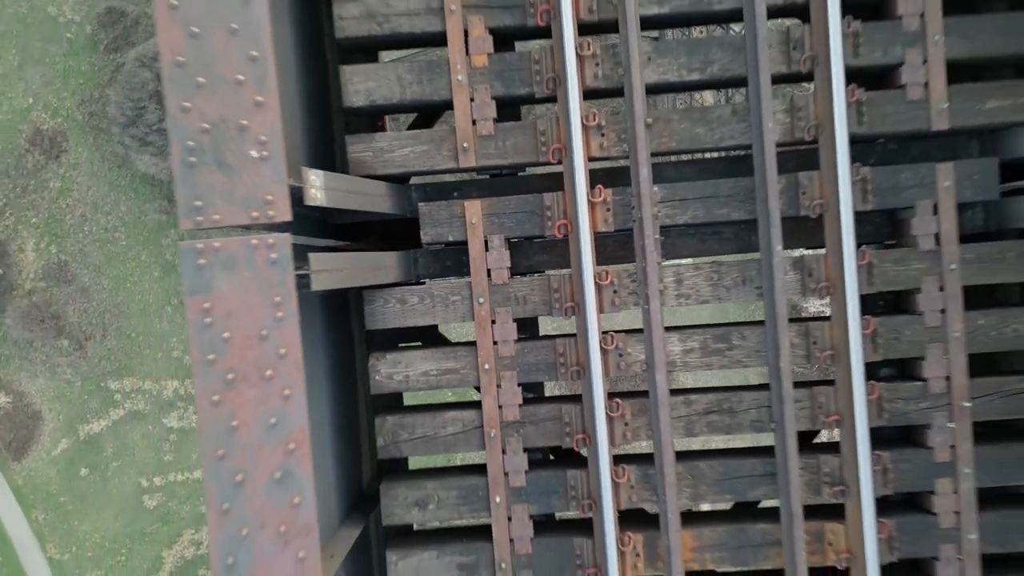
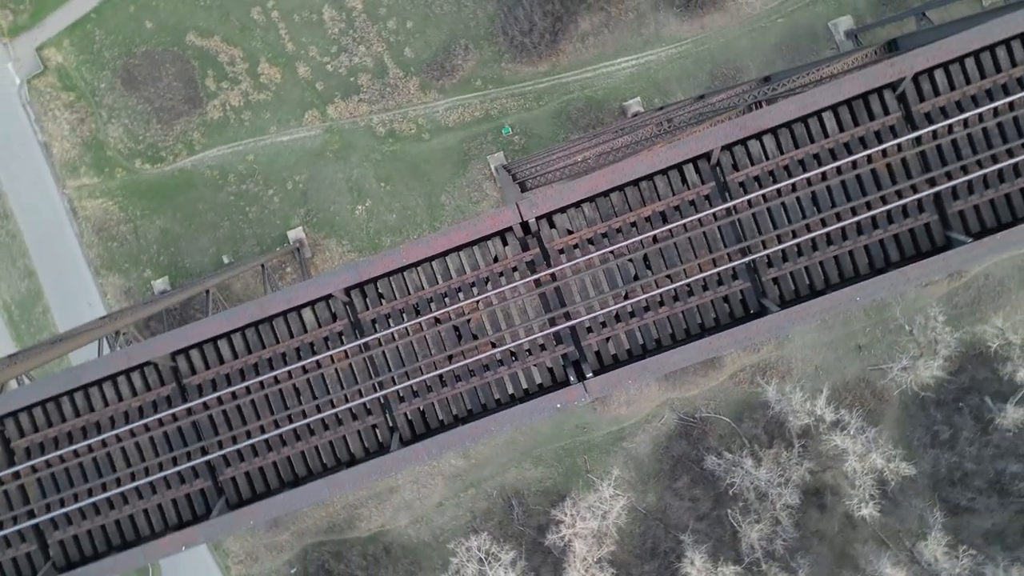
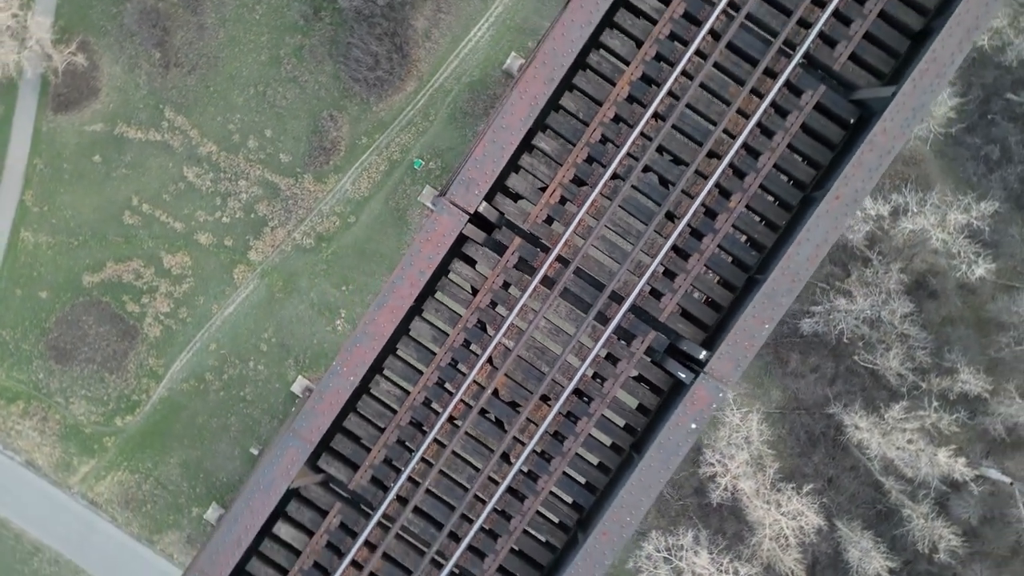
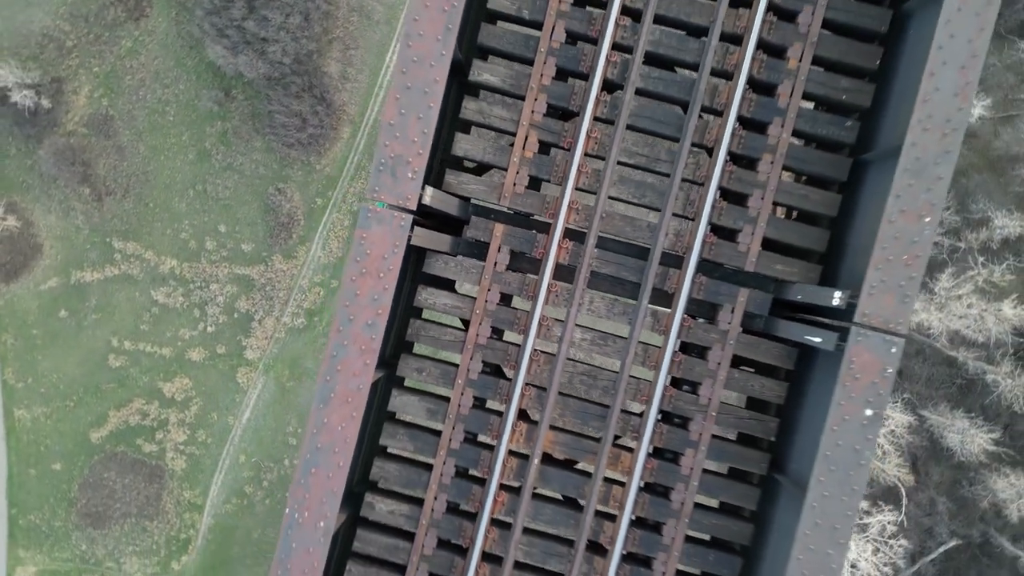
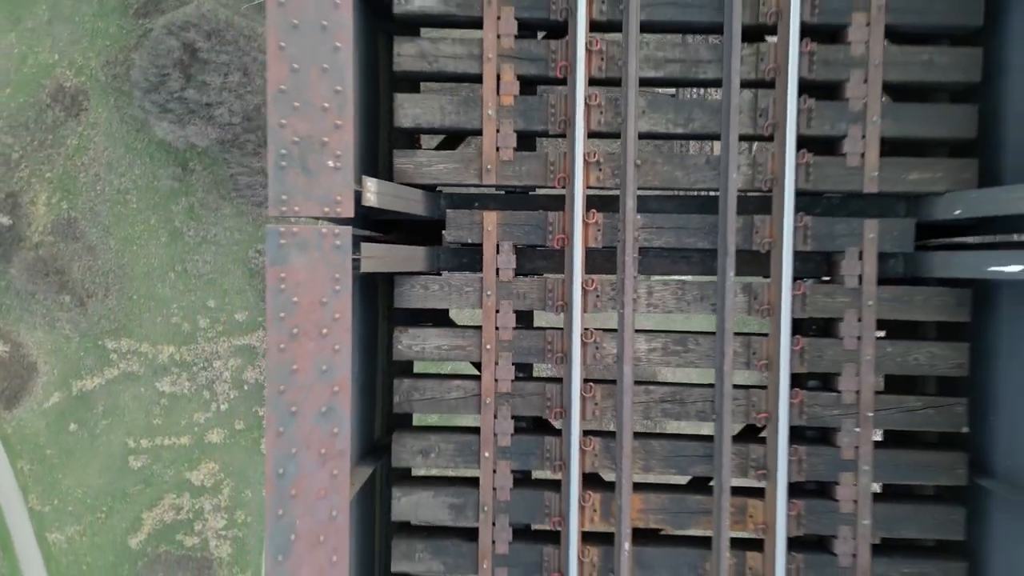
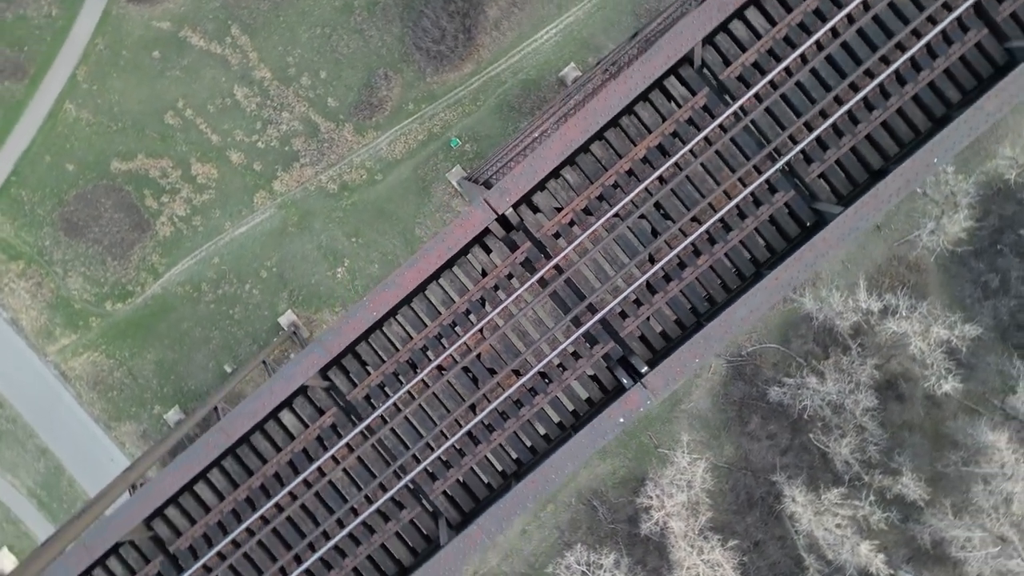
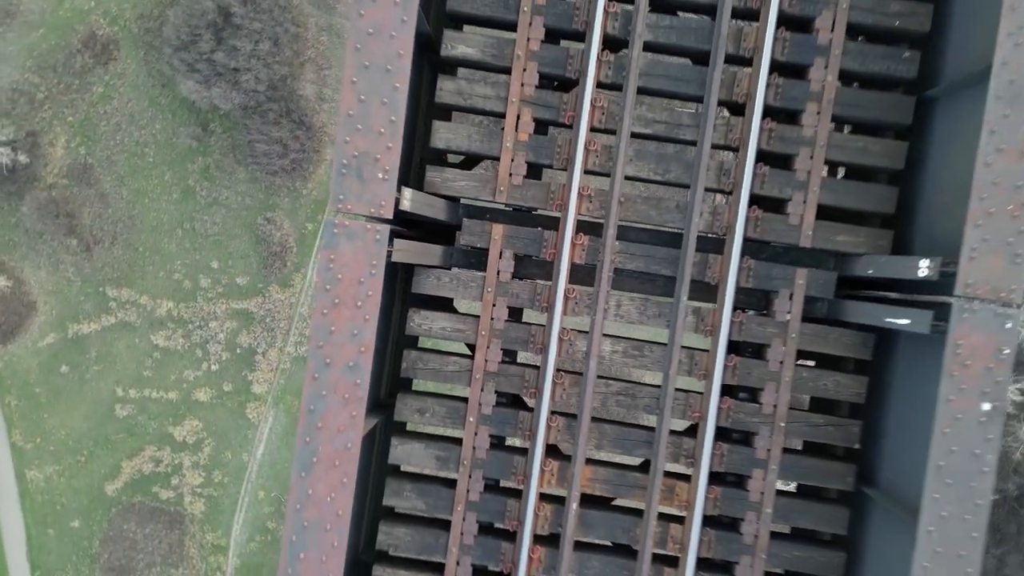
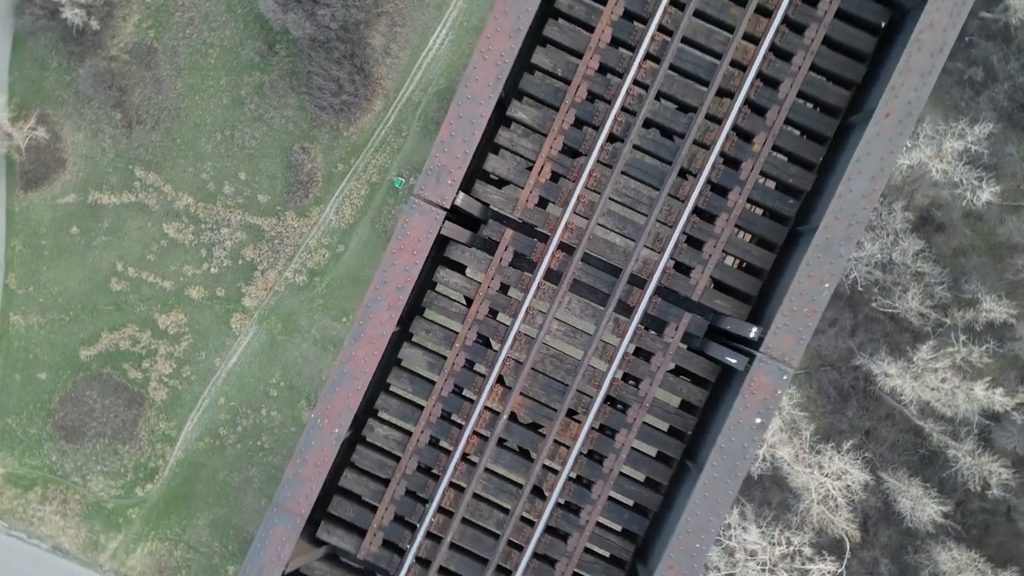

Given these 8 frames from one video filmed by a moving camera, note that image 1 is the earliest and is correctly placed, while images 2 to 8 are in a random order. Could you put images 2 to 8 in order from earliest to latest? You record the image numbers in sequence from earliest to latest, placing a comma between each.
5, 7, 4, 8, 3, 6, 2
